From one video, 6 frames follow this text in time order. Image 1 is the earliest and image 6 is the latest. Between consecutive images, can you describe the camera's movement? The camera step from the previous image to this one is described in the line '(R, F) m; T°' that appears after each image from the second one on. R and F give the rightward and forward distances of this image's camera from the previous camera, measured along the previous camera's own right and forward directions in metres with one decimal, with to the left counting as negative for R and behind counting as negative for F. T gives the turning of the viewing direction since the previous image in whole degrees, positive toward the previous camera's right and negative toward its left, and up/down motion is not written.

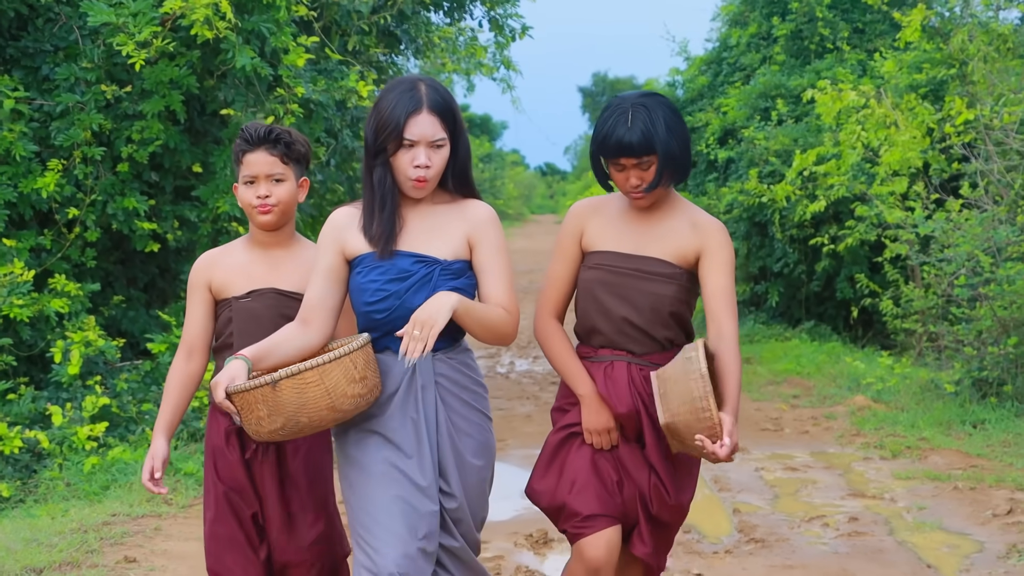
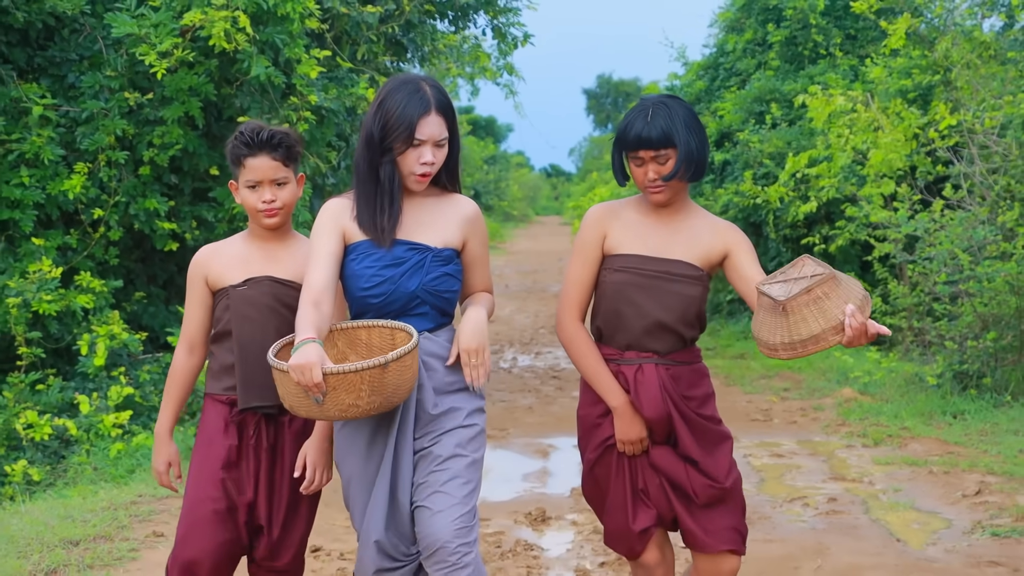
(0.0, -0.3) m; 0°
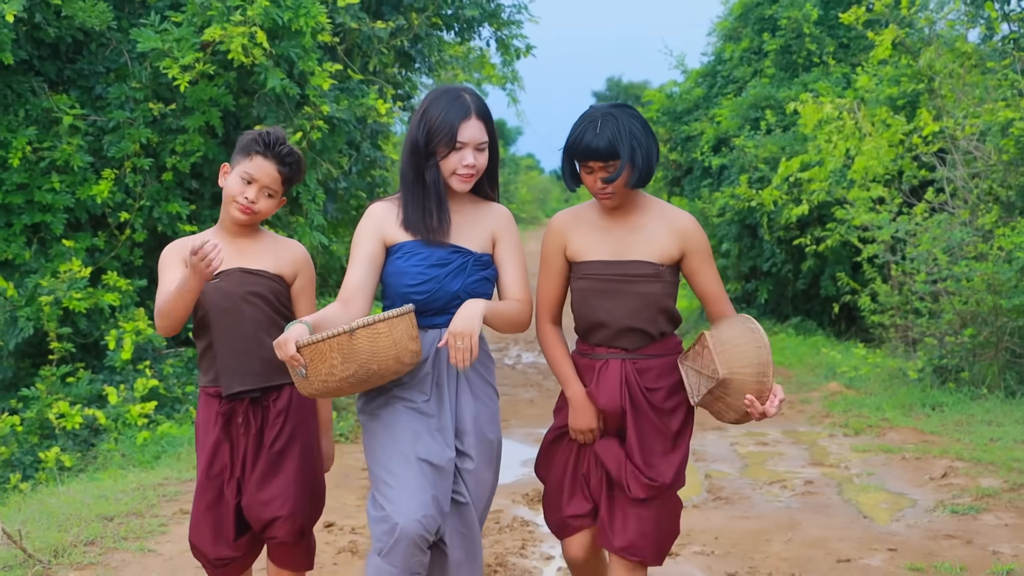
(+0.1, -0.4) m; -1°
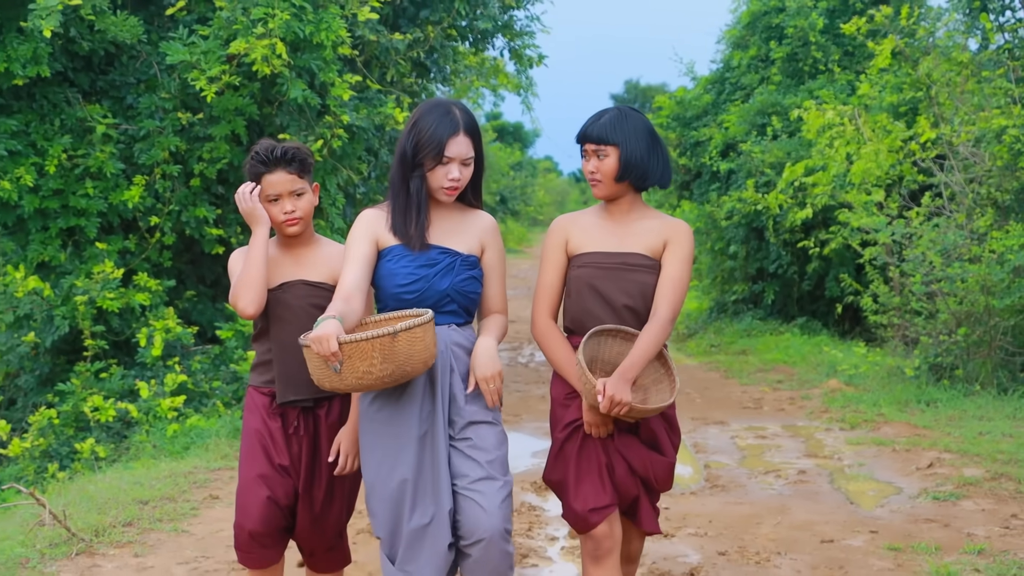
(+0.1, -0.3) m; -1°
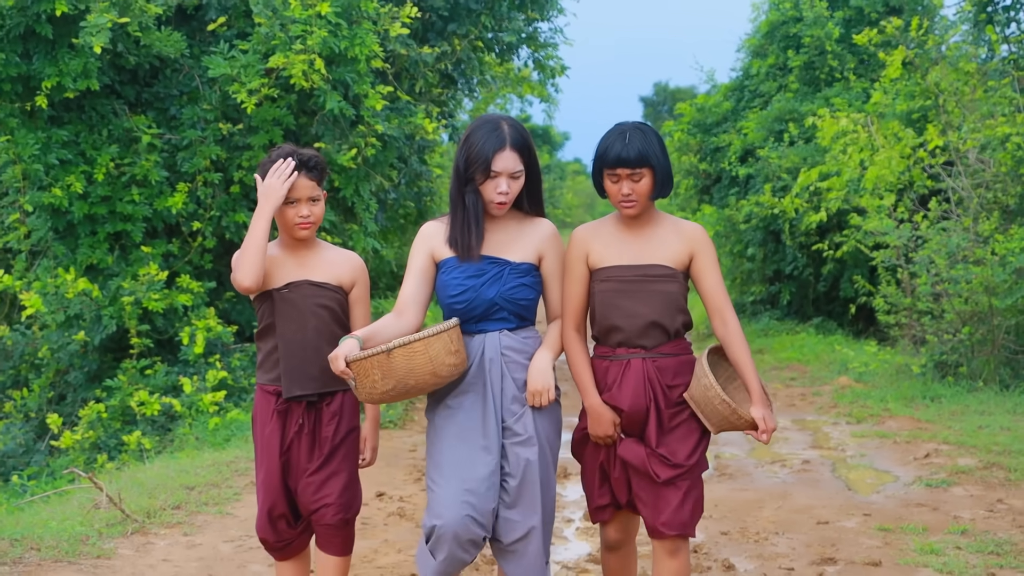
(+0.1, -0.4) m; -2°
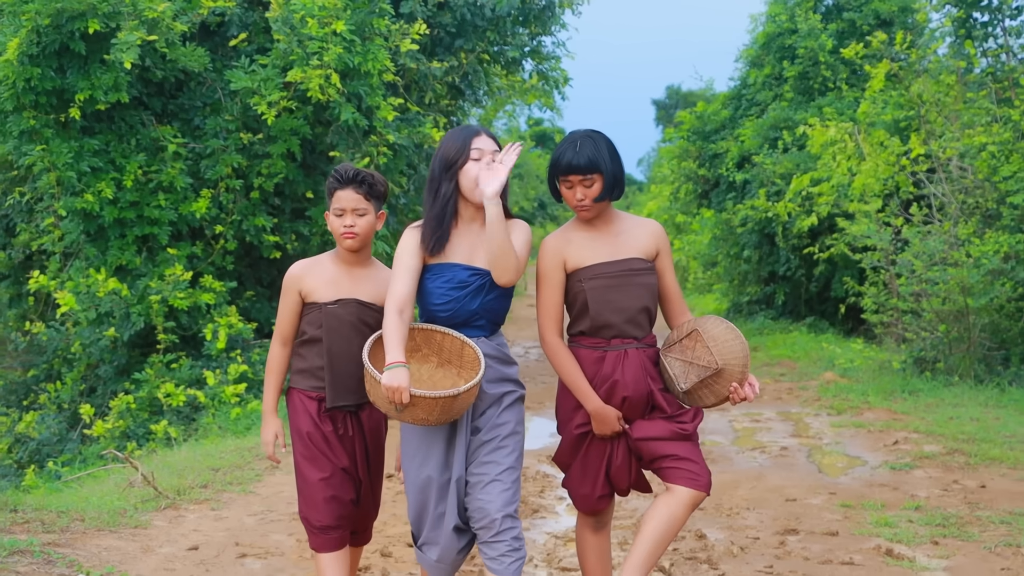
(+0.1, -0.5) m; -1°
